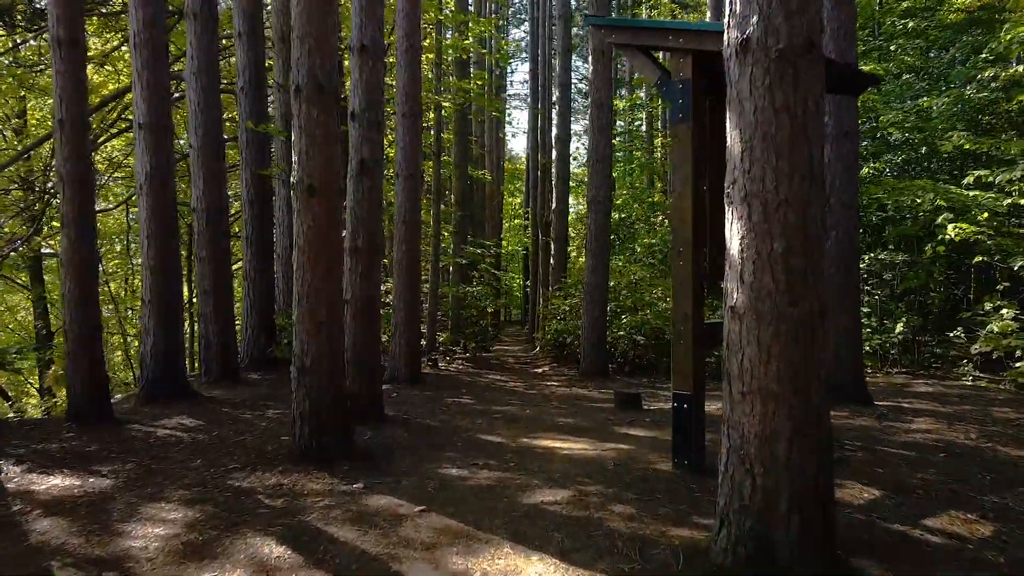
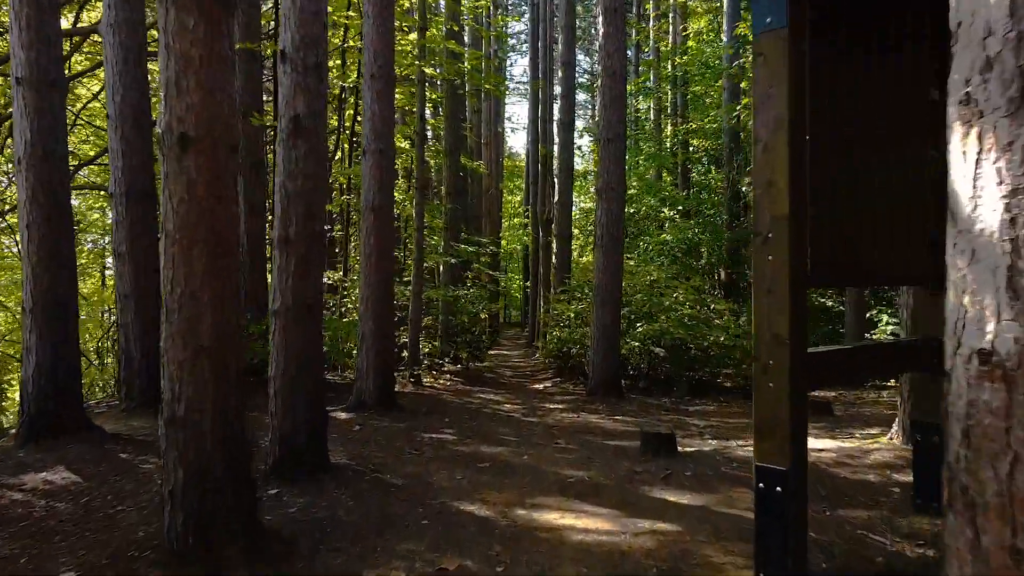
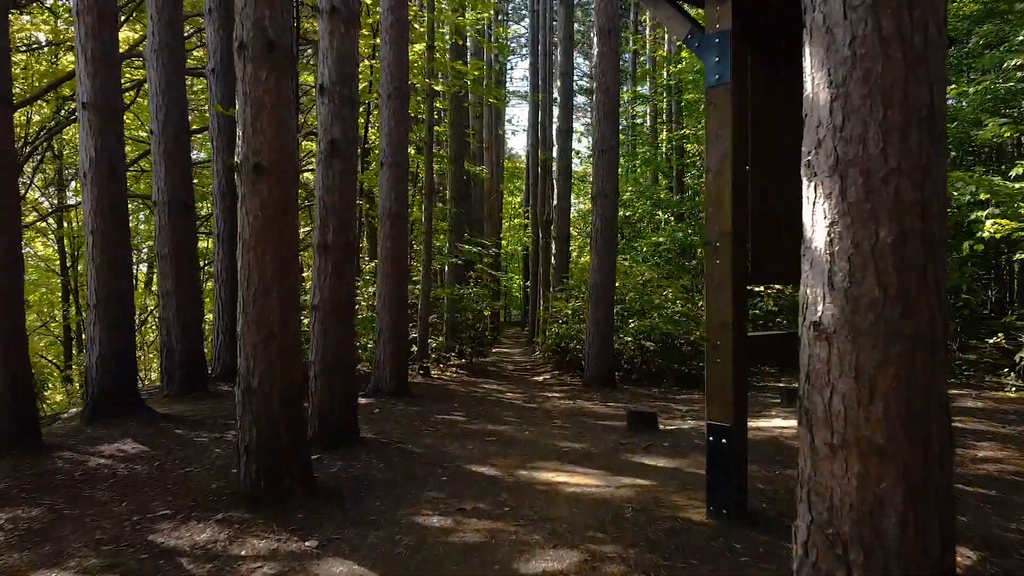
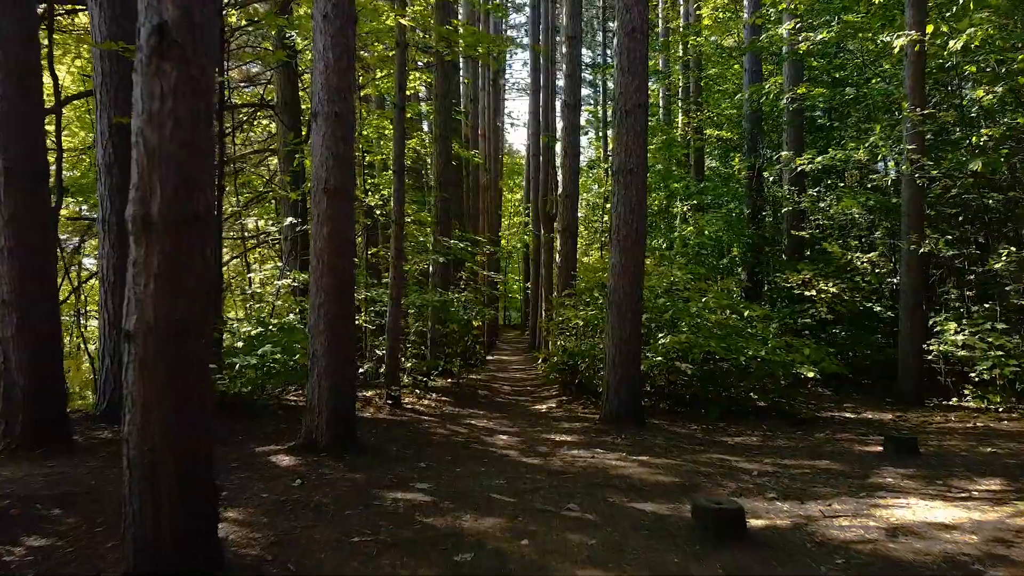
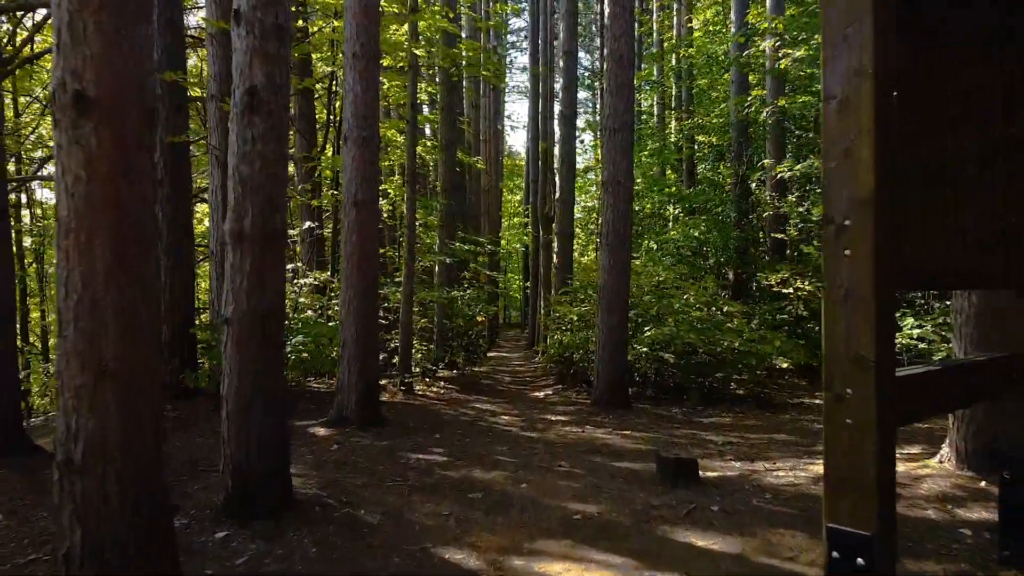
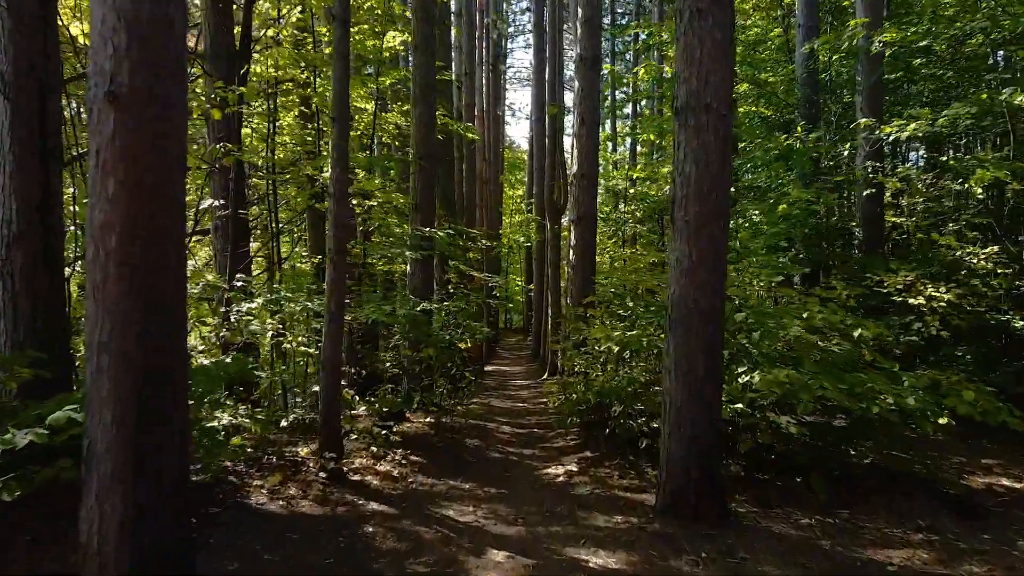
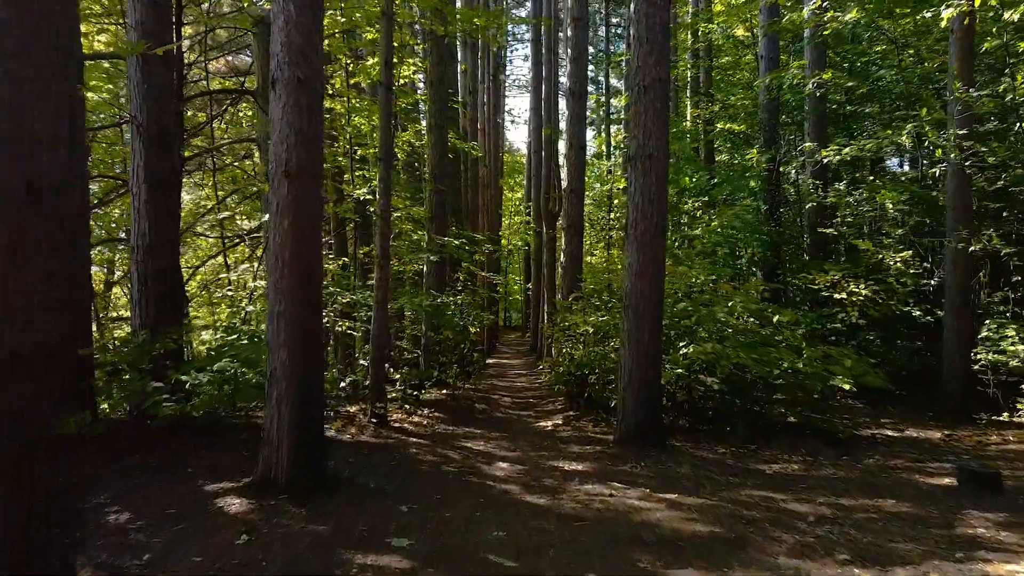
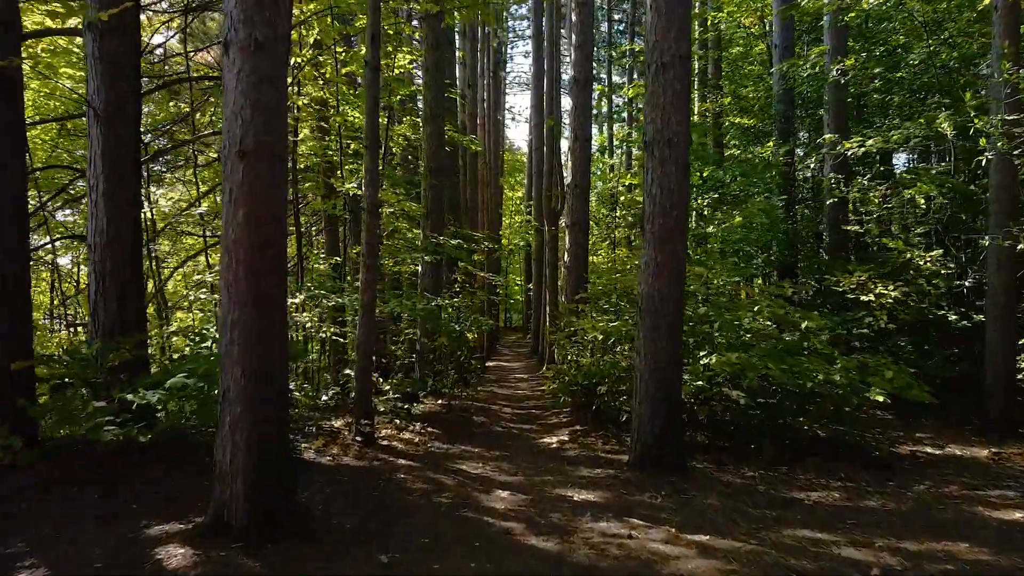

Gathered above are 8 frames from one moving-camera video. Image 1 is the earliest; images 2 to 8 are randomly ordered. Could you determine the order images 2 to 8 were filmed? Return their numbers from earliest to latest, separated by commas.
3, 2, 5, 4, 7, 8, 6
